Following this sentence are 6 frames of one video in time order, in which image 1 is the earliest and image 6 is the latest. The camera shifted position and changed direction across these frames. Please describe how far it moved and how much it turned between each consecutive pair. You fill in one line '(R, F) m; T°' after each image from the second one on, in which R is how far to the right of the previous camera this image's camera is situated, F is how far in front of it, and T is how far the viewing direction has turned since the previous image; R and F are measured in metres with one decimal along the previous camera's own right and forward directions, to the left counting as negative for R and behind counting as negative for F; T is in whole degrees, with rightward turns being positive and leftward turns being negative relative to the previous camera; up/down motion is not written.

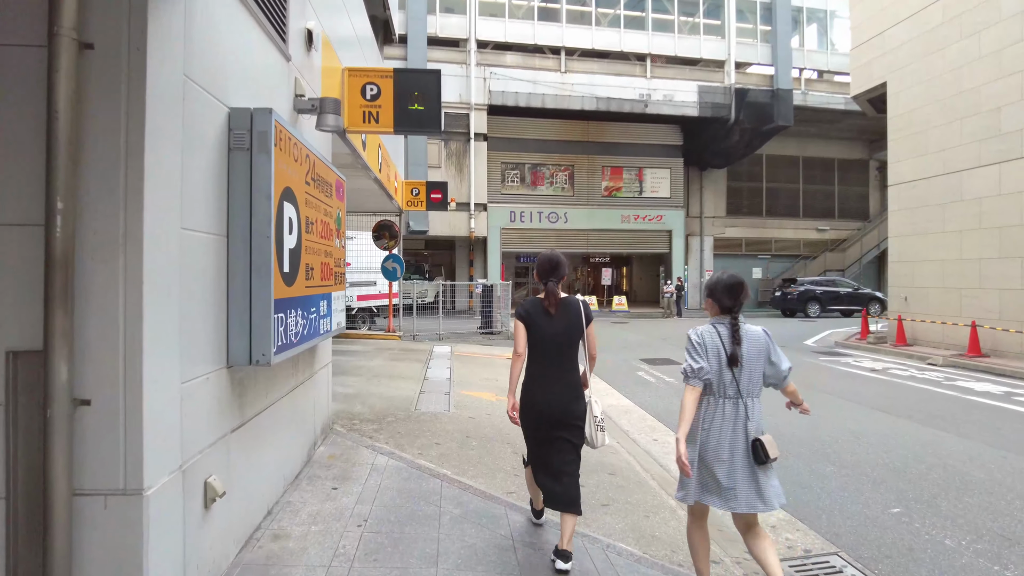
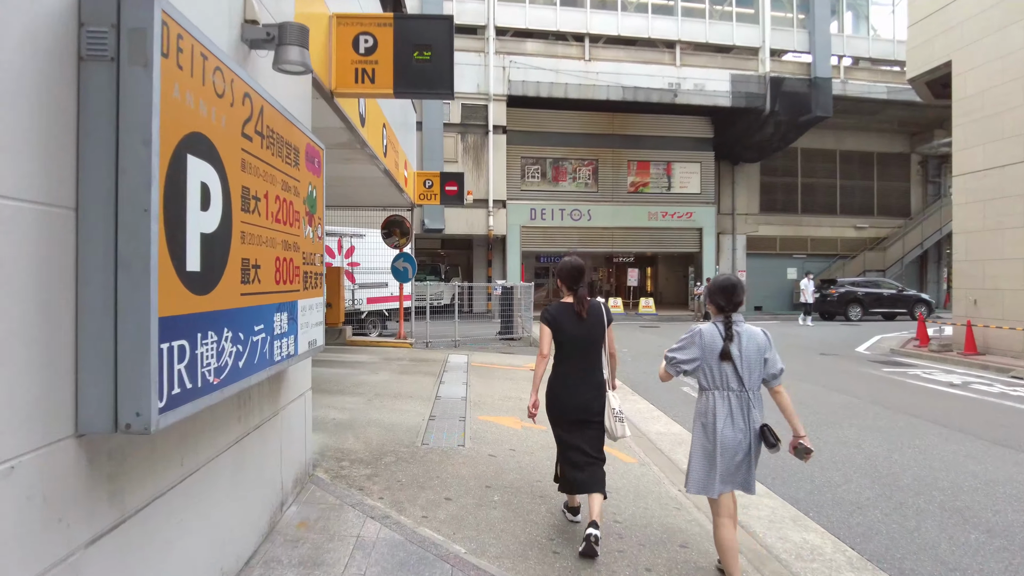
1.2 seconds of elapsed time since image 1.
(-0.1, +1.3) m; -2°
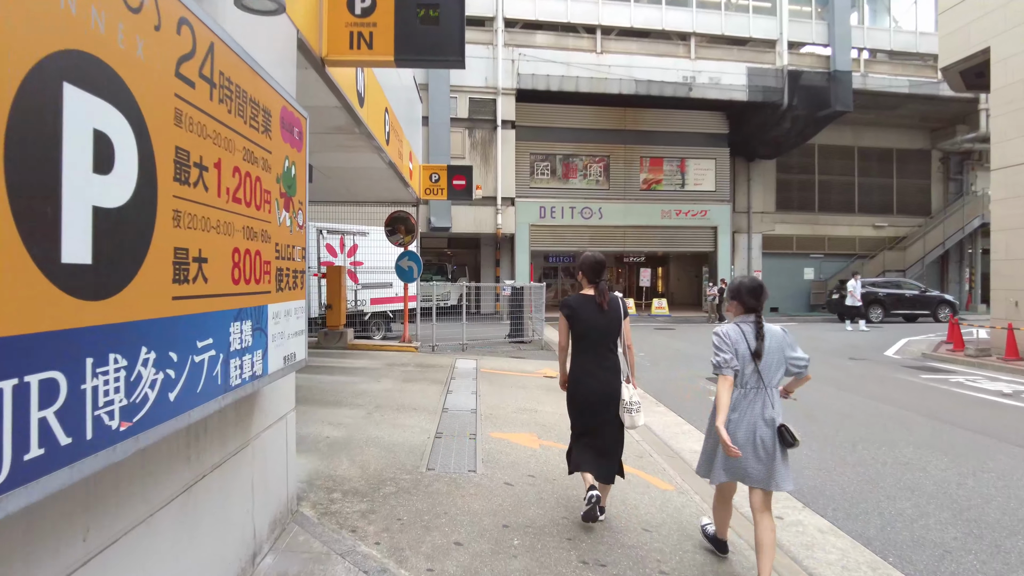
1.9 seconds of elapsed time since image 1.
(-0.1, +0.7) m; -1°
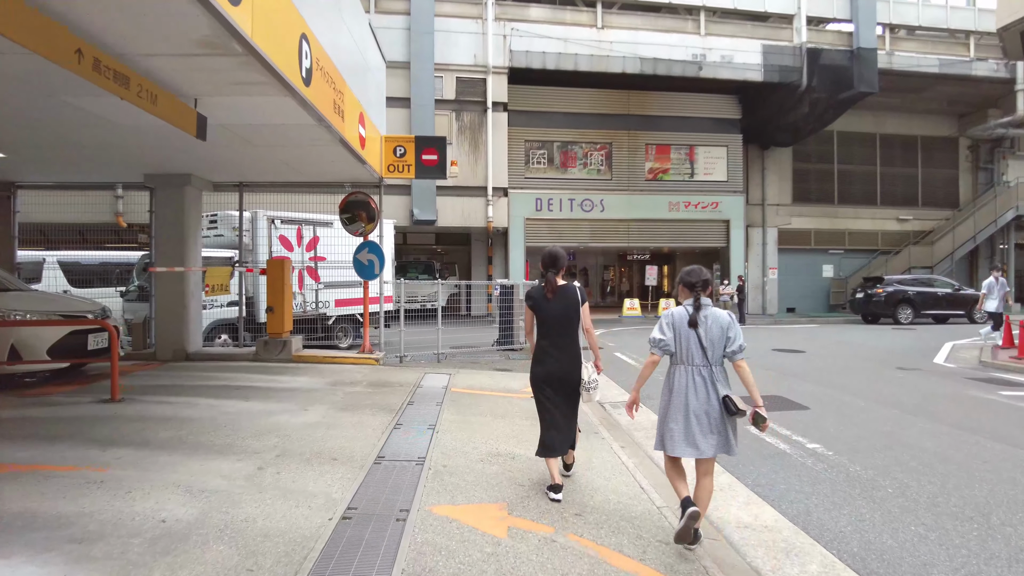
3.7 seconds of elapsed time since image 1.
(+0.3, +1.9) m; 0°
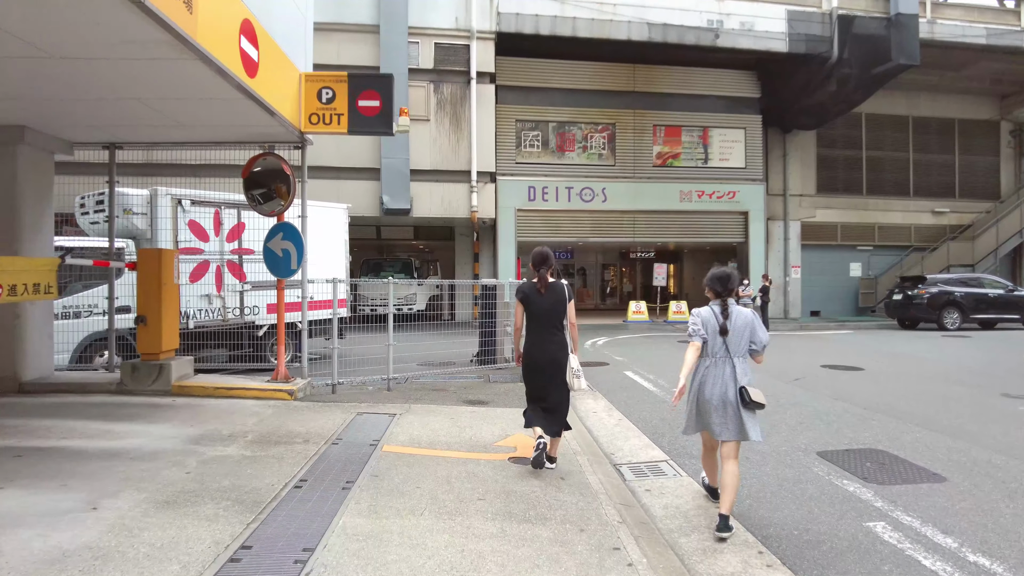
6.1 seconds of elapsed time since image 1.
(+0.2, +2.6) m; 0°
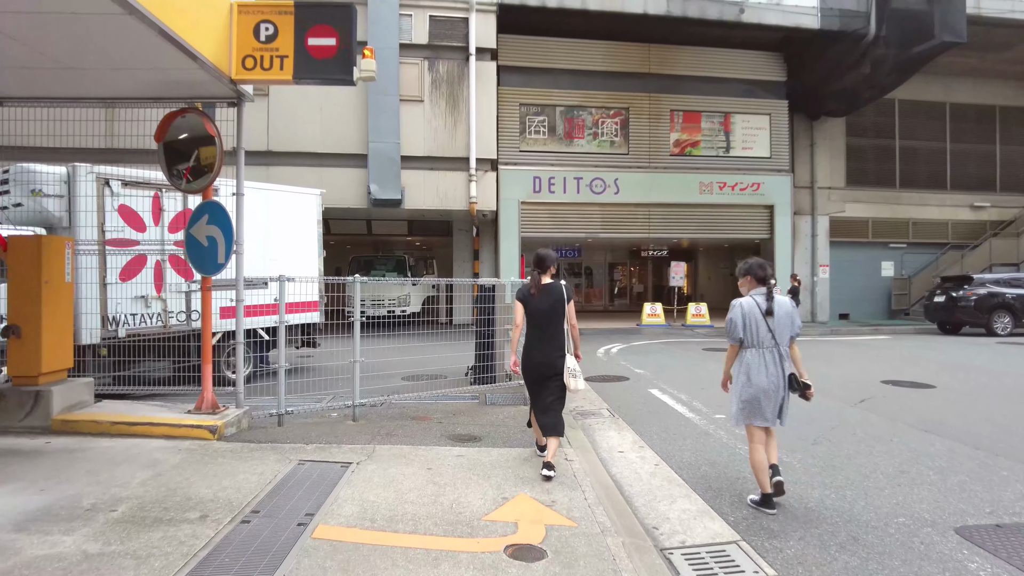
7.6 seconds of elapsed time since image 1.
(0.0, +1.6) m; 0°
